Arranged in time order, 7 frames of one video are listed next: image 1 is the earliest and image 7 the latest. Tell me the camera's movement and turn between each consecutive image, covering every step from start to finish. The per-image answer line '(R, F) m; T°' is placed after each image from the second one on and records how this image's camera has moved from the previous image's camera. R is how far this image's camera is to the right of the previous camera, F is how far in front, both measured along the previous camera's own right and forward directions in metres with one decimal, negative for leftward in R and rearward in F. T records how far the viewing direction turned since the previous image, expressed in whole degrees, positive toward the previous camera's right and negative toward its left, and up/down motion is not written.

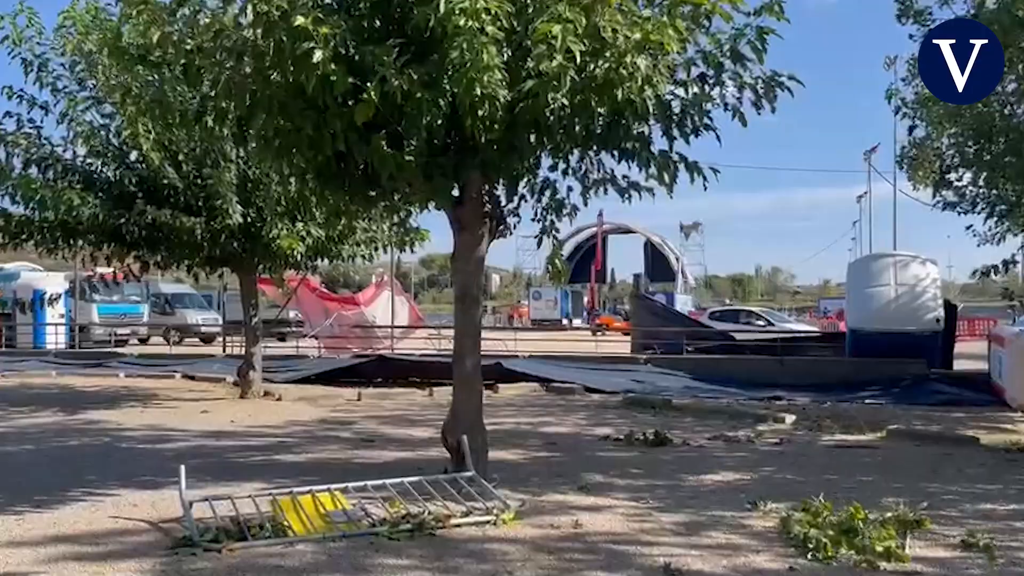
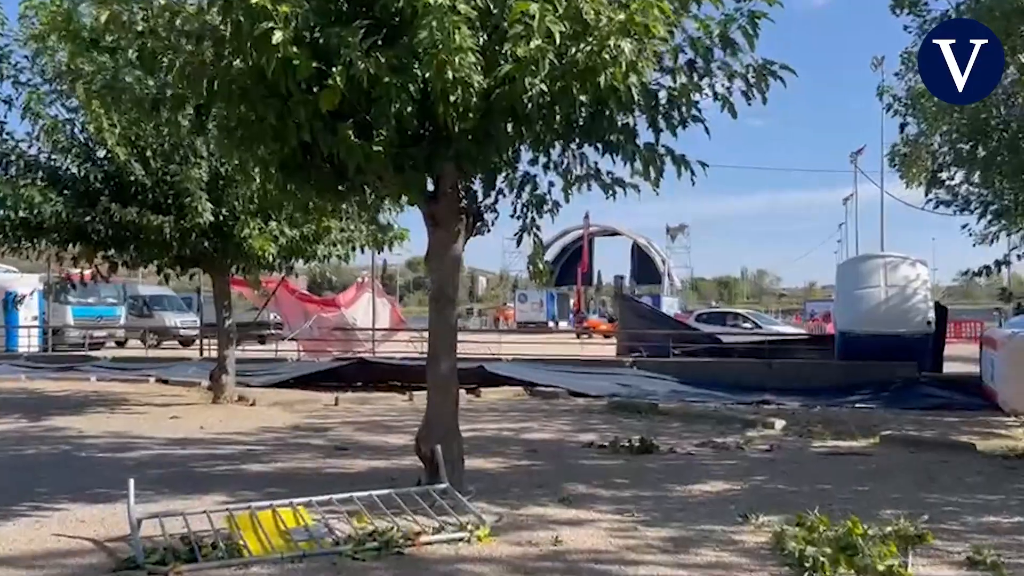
(+0.1, +0.4) m; +1°
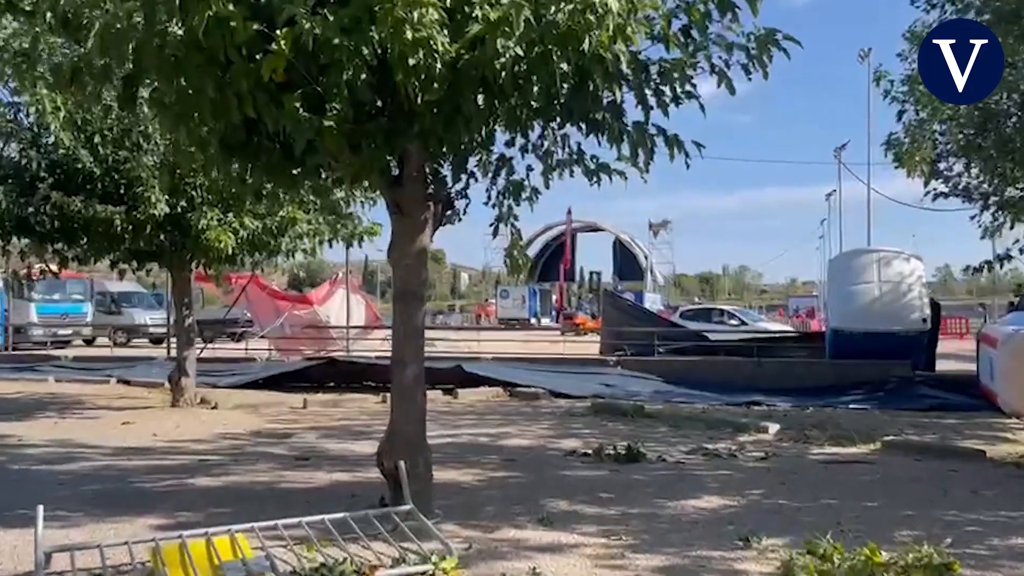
(+0.1, +0.8) m; +1°
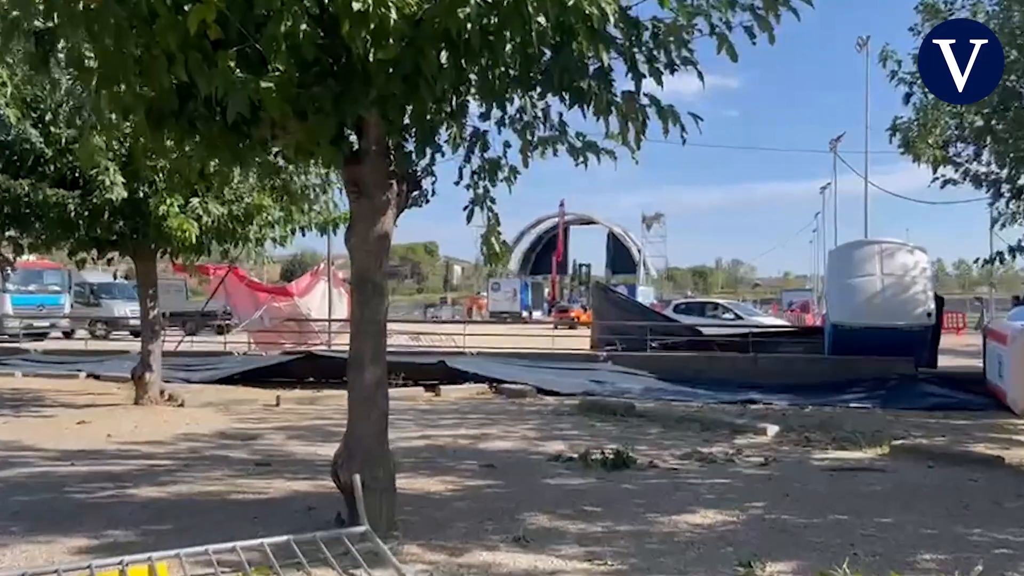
(+0.1, +0.8) m; 0°
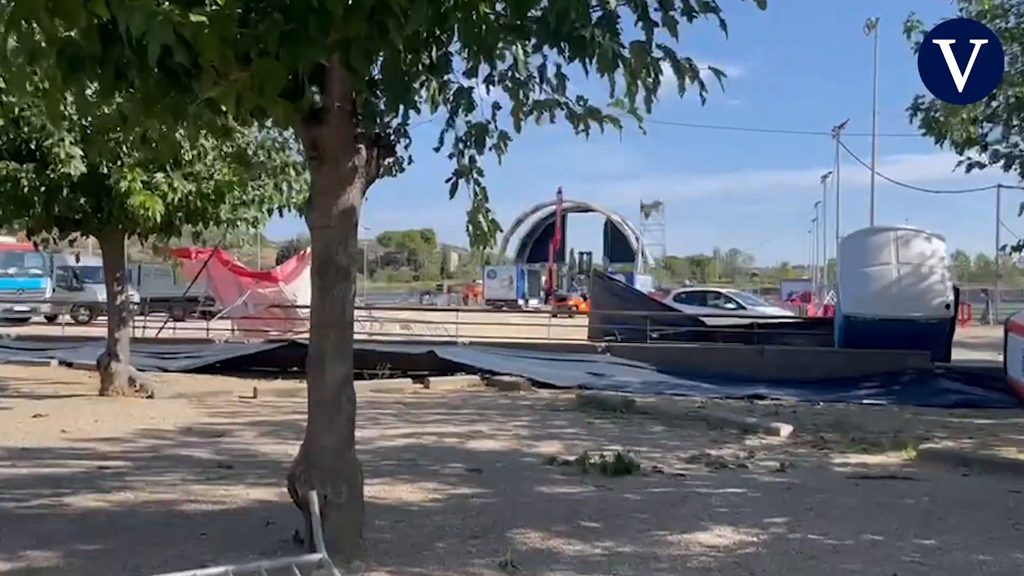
(+0.1, +0.9) m; 0°
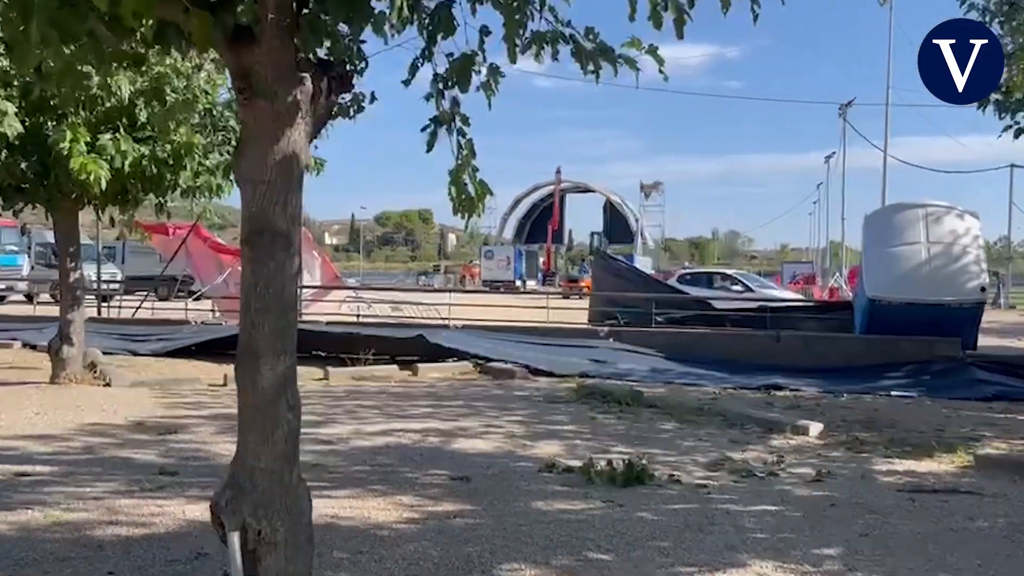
(0.0, +1.2) m; 0°
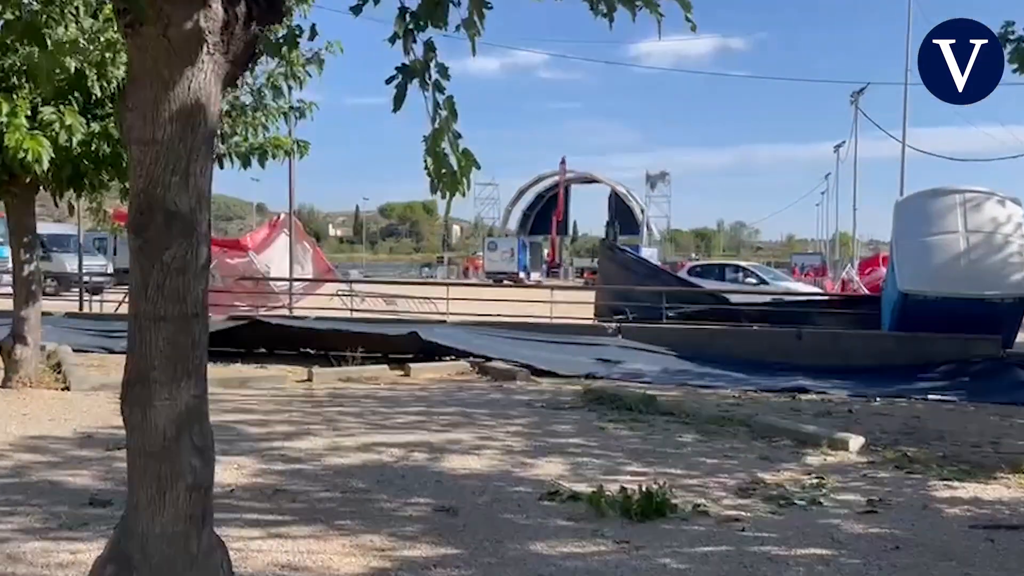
(+0.1, +1.1) m; 0°
